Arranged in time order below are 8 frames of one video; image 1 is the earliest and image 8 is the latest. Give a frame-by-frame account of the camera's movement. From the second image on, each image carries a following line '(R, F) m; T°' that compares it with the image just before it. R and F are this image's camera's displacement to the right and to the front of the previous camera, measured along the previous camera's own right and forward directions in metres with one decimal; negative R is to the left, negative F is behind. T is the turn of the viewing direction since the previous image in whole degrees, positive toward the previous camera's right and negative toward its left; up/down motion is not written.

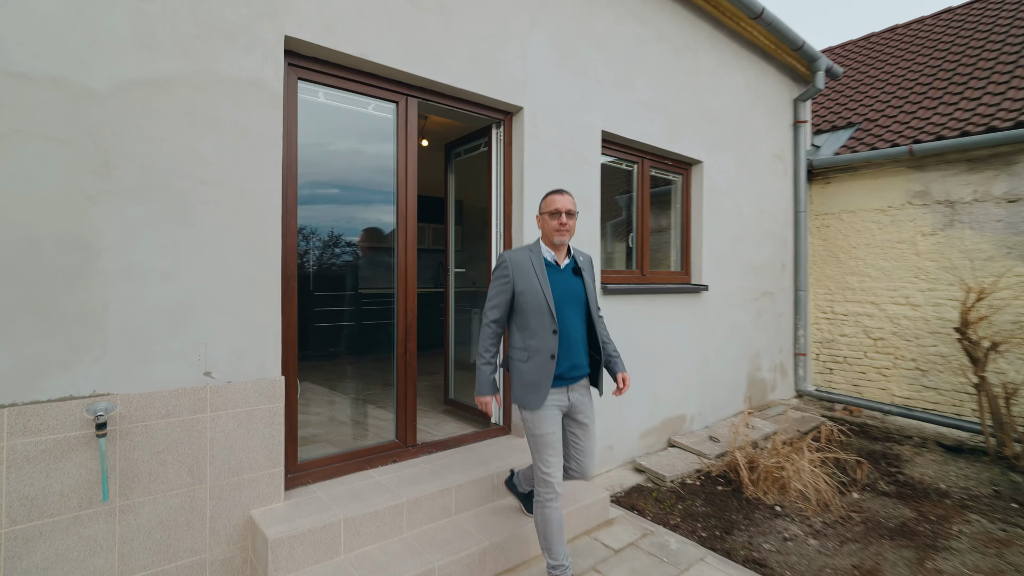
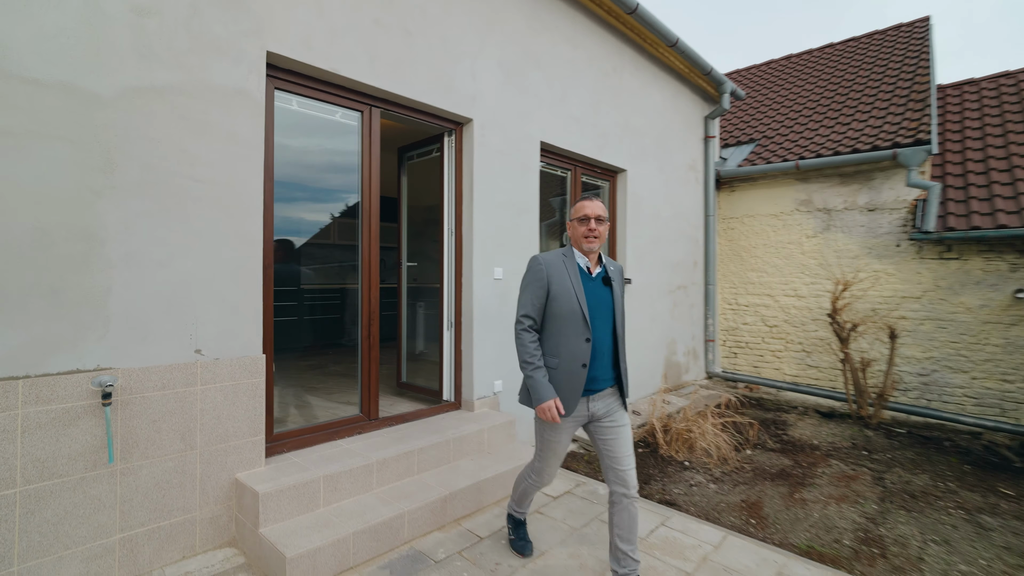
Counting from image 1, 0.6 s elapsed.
(-0.1, -0.4) m; +8°
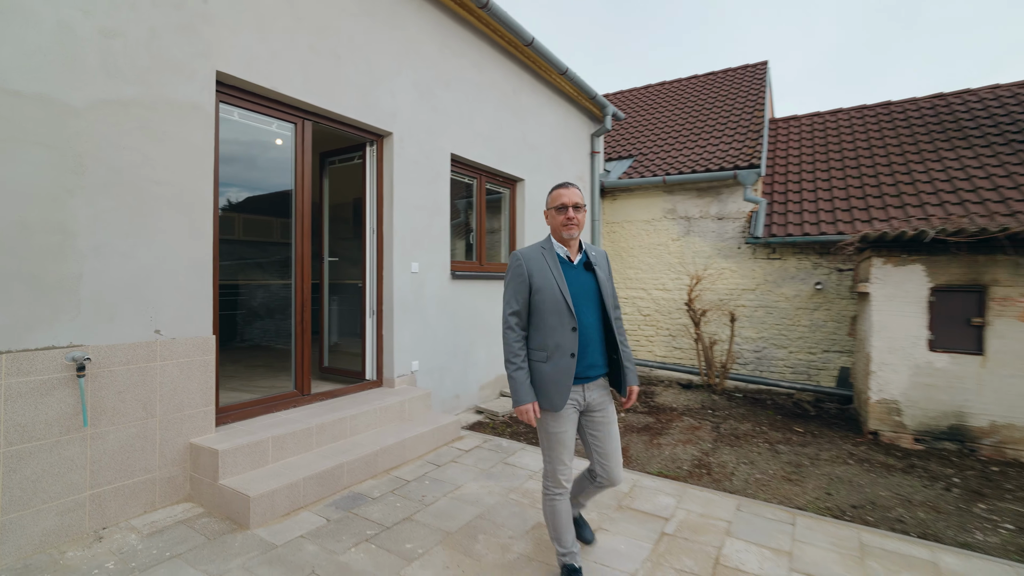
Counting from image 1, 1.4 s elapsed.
(-0.1, -0.6) m; +11°
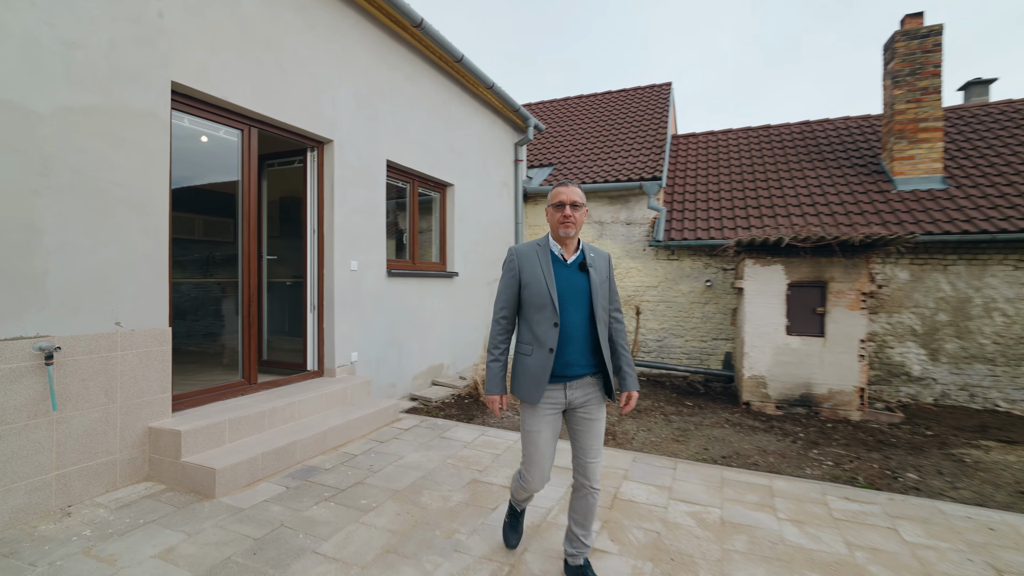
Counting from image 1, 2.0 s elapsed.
(-0.1, -0.5) m; +9°
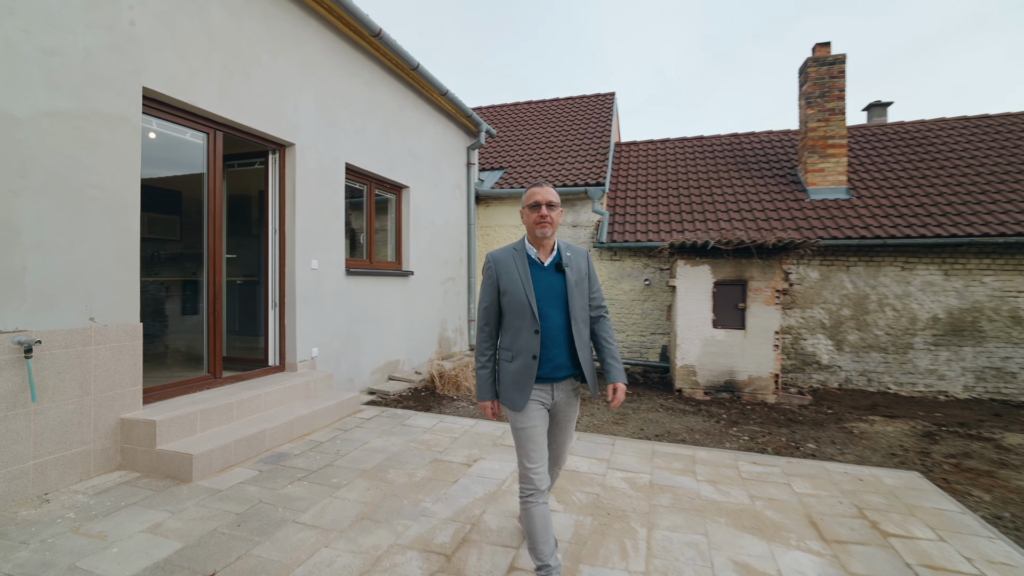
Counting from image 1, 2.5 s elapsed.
(-0.1, -0.3) m; +6°
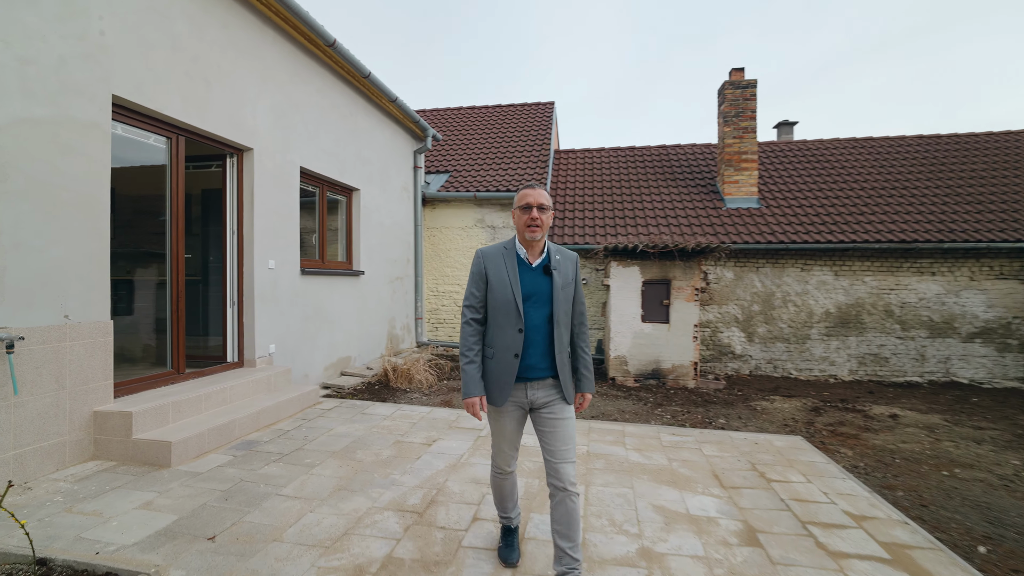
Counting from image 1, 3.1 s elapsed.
(-0.1, -0.4) m; +7°
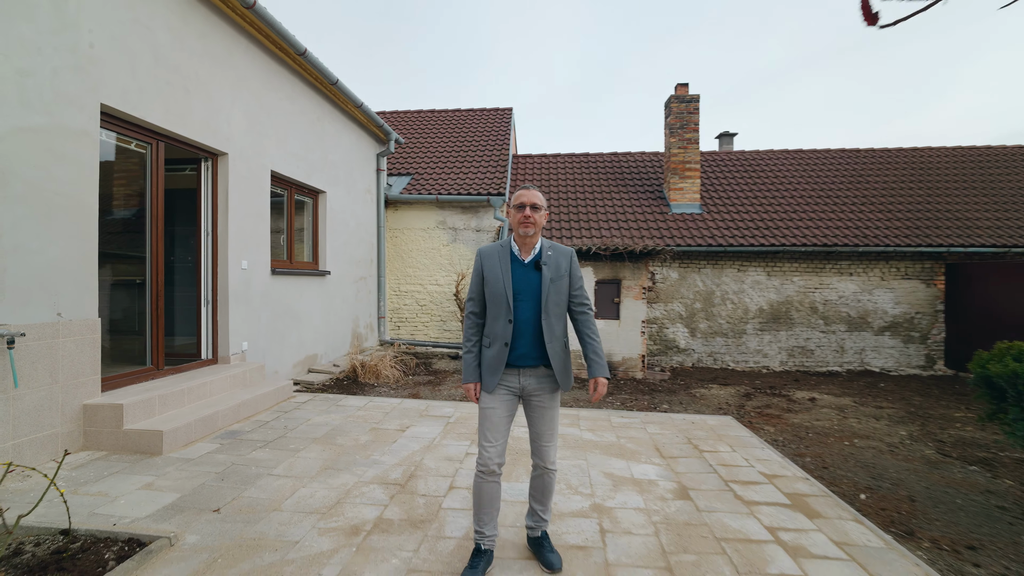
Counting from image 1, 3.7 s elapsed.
(-0.1, -0.4) m; +5°
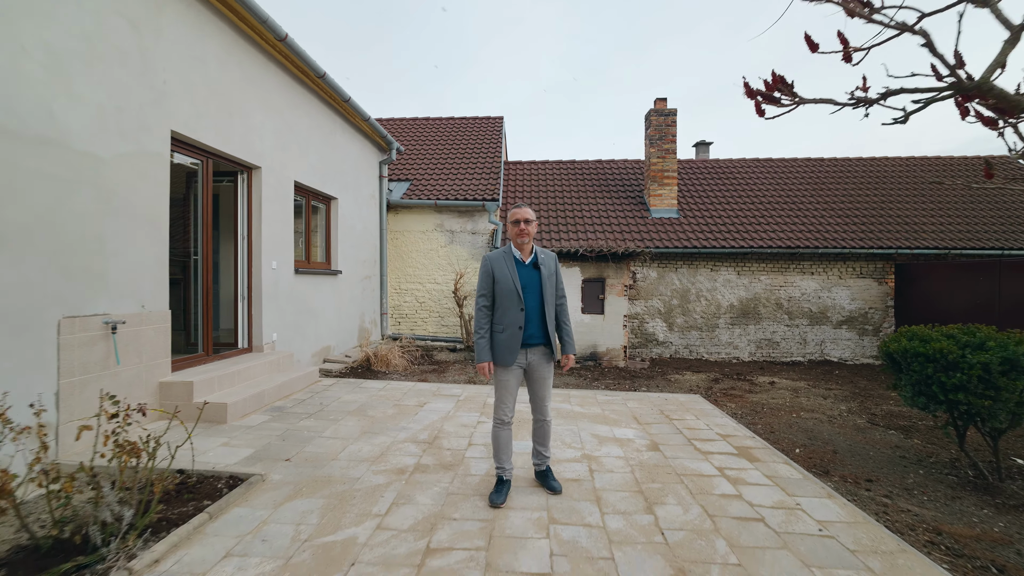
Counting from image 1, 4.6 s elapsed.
(-0.2, -0.7) m; +2°
